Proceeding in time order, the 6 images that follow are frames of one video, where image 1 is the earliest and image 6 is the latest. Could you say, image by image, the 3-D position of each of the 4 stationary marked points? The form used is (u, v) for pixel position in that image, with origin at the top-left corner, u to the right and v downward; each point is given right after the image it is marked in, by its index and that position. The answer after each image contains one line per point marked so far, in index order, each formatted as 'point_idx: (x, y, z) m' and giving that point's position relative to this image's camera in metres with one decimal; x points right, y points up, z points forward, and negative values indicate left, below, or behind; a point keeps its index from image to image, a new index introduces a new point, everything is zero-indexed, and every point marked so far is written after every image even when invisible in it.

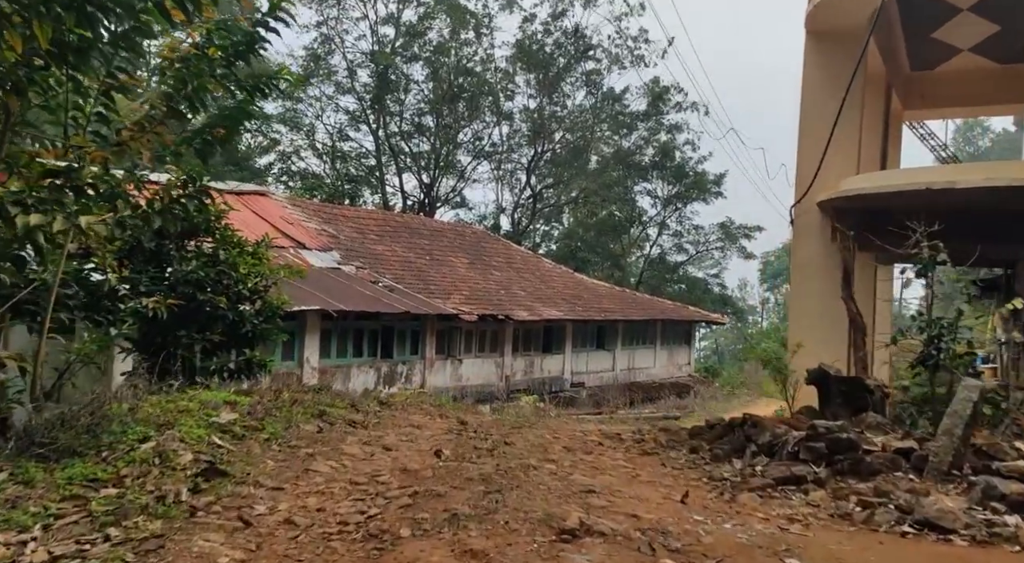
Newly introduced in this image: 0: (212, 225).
0: (-3.0, +0.5, +9.1) m
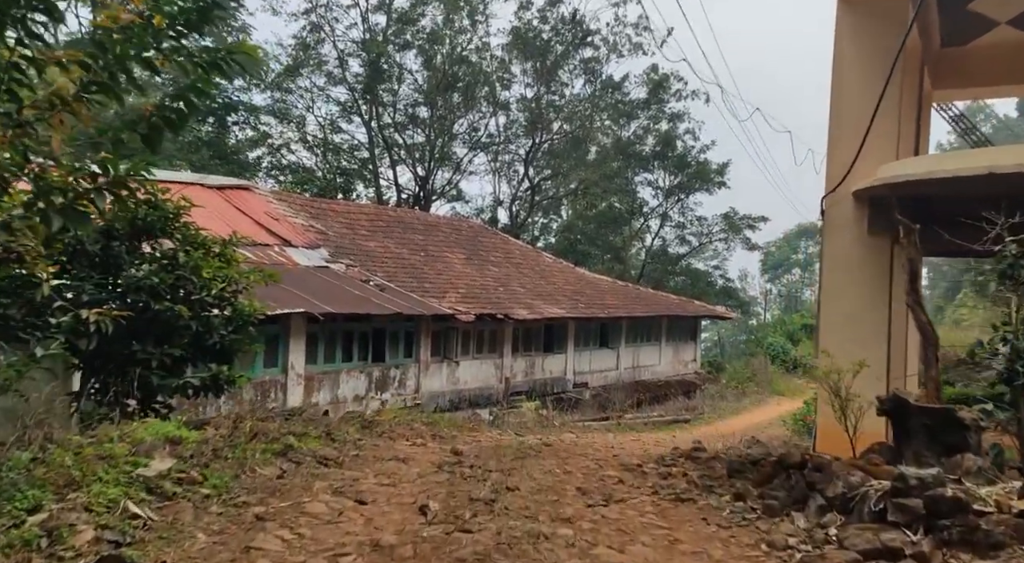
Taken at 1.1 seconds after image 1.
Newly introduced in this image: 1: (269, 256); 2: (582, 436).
0: (-3.0, +0.5, +8.0) m
1: (-4.2, +0.4, +16.2) m
2: (+1.0, -2.1, +12.3) m
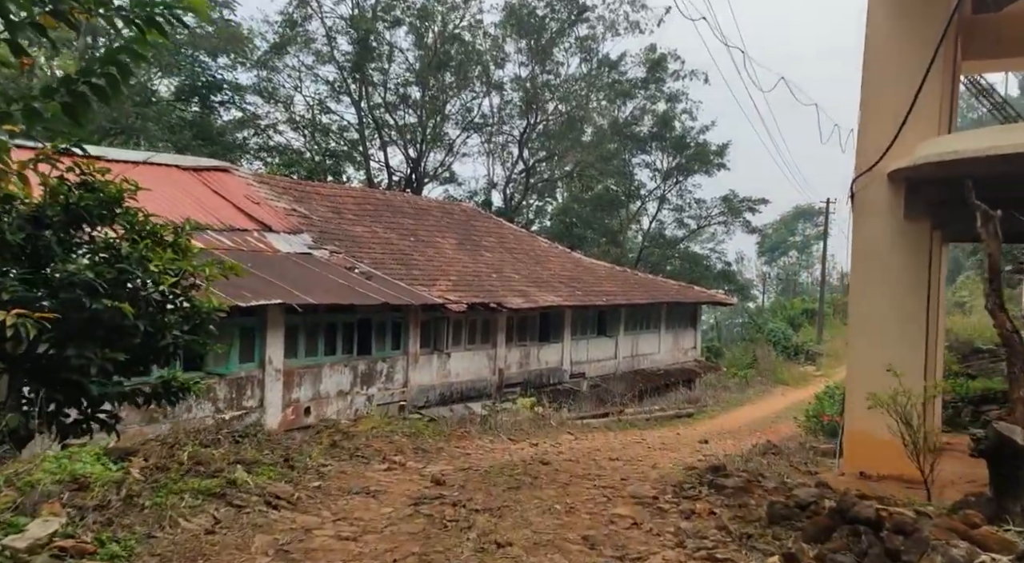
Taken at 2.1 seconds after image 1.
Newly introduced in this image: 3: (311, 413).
0: (-3.0, +0.5, +7.0) m
1: (-4.3, +0.6, +15.2) m
2: (+0.9, -2.0, +11.4) m
3: (-3.0, -1.9, +13.9) m
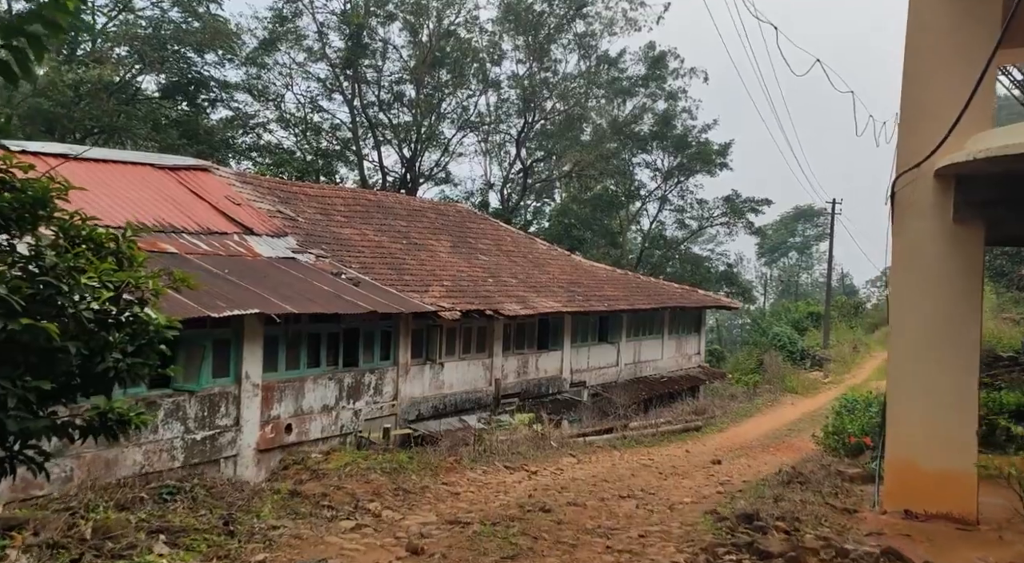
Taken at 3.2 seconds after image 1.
0: (-3.1, +0.4, +6.0) m
1: (-4.3, +0.5, +14.2) m
2: (+0.9, -2.1, +10.4) m
3: (-3.0, -2.1, +12.8) m
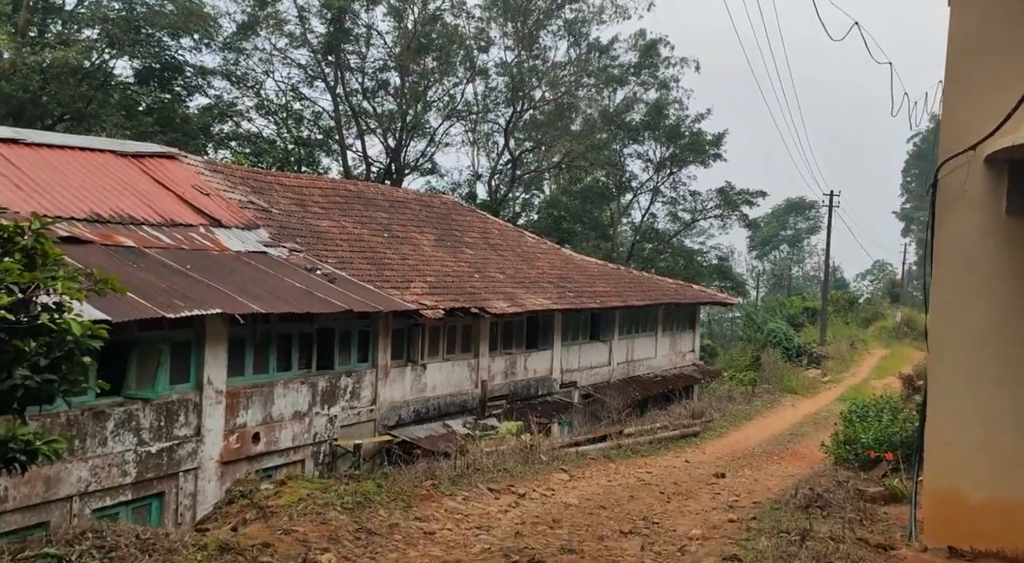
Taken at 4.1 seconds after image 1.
0: (-3.1, +0.4, +4.9) m
1: (-4.5, +0.6, +13.1) m
2: (+0.7, -2.1, +9.4) m
3: (-3.2, -2.0, +11.8) m
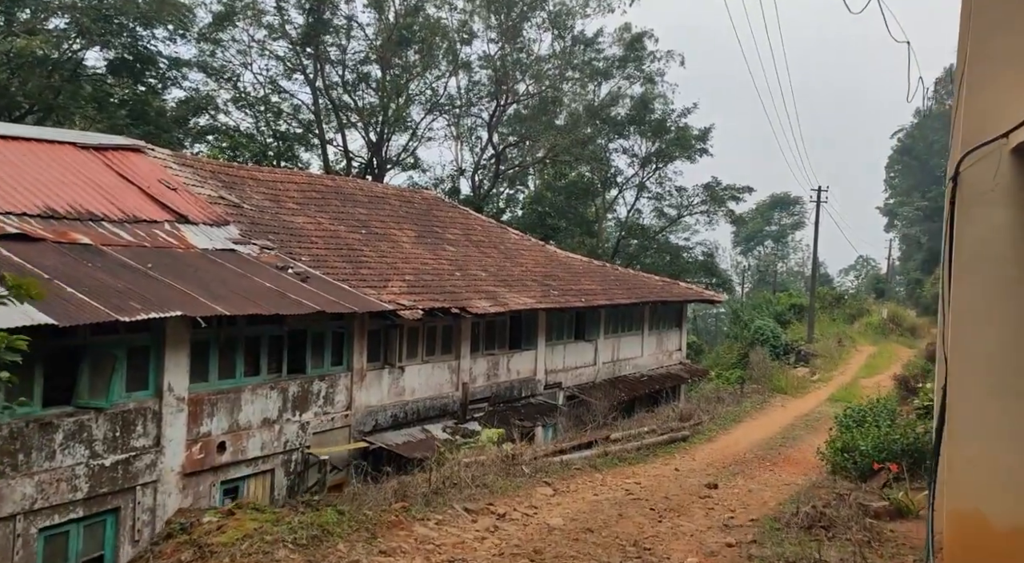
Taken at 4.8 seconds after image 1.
0: (-3.3, +0.4, +4.2) m
1: (-4.8, +0.6, +12.4) m
2: (+0.5, -2.1, +8.8) m
3: (-3.4, -2.0, +11.1) m
